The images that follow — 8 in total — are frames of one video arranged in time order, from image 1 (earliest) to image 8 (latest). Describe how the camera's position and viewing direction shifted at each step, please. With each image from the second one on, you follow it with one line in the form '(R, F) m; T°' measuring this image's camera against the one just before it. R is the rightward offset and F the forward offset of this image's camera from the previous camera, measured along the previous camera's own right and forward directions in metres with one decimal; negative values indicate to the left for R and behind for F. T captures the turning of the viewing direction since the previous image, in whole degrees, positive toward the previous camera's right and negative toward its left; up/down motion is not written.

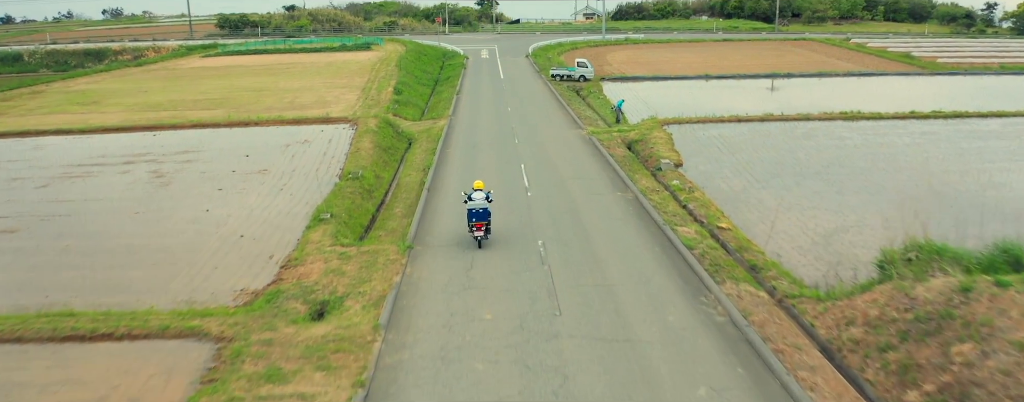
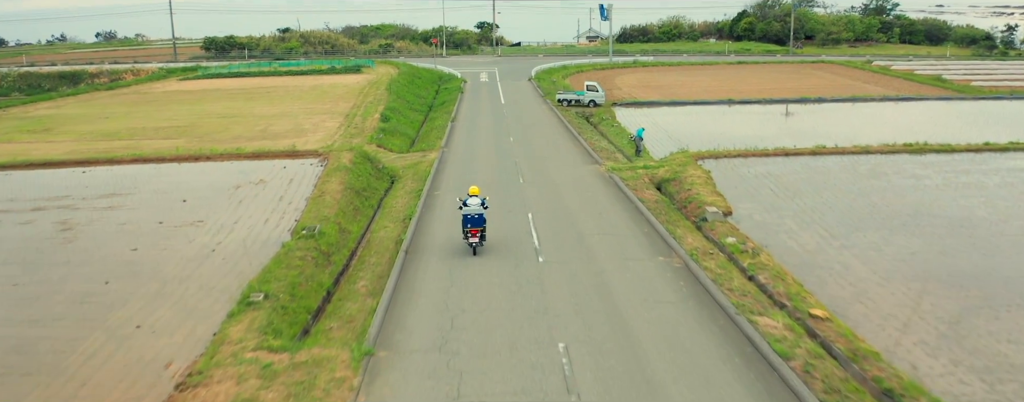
(-0.1, +4.1) m; 0°
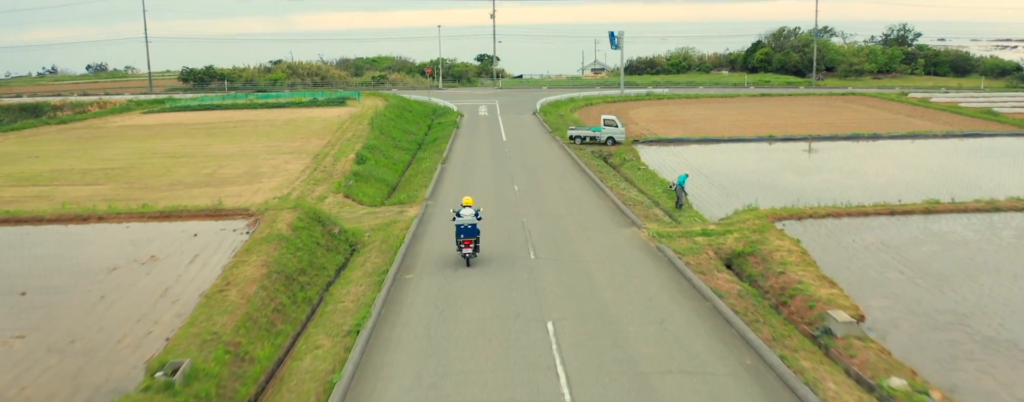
(-0.1, +5.4) m; 0°
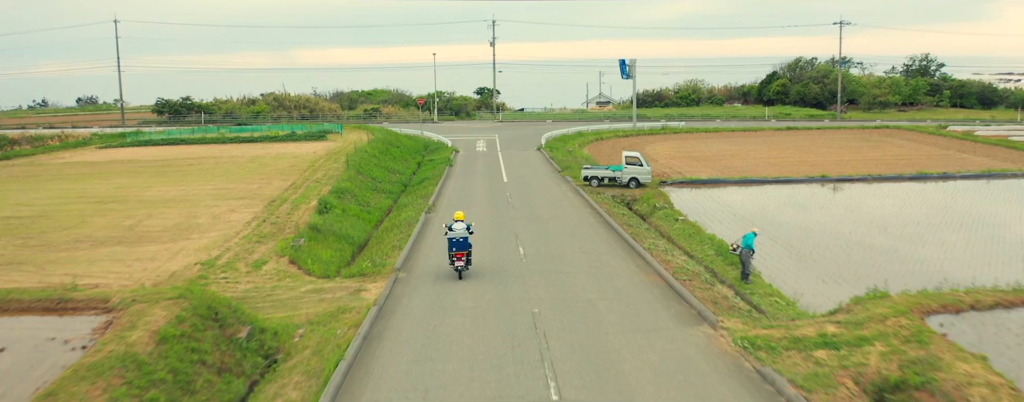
(-0.1, +4.9) m; 0°
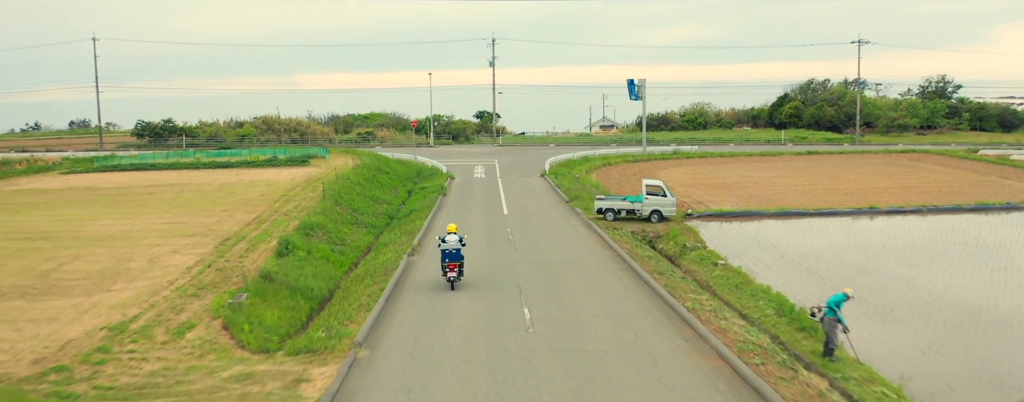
(0.0, +3.3) m; 0°
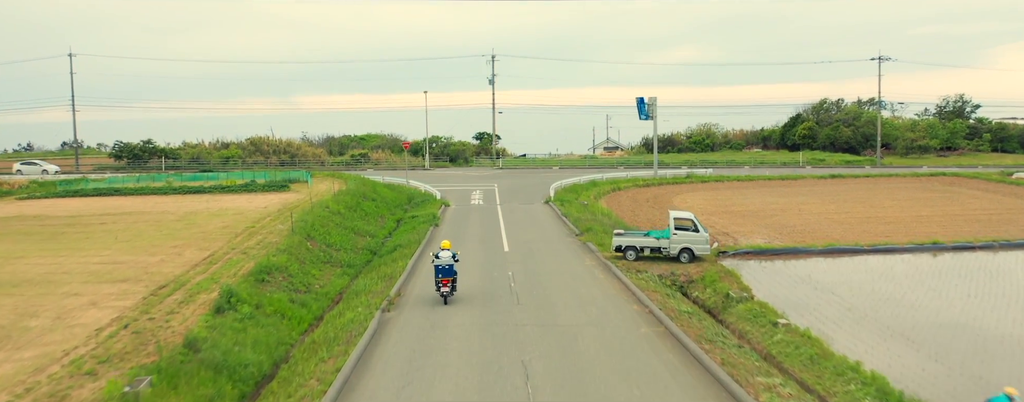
(0.0, +3.1) m; 0°
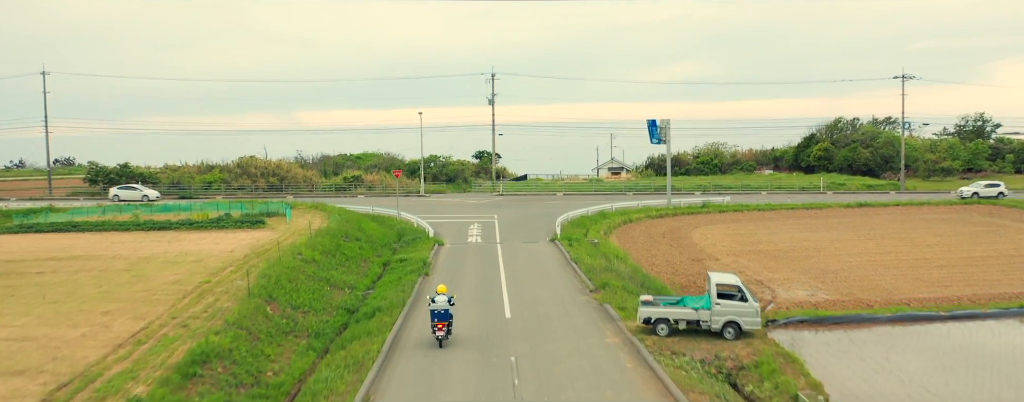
(-0.1, +3.0) m; 0°
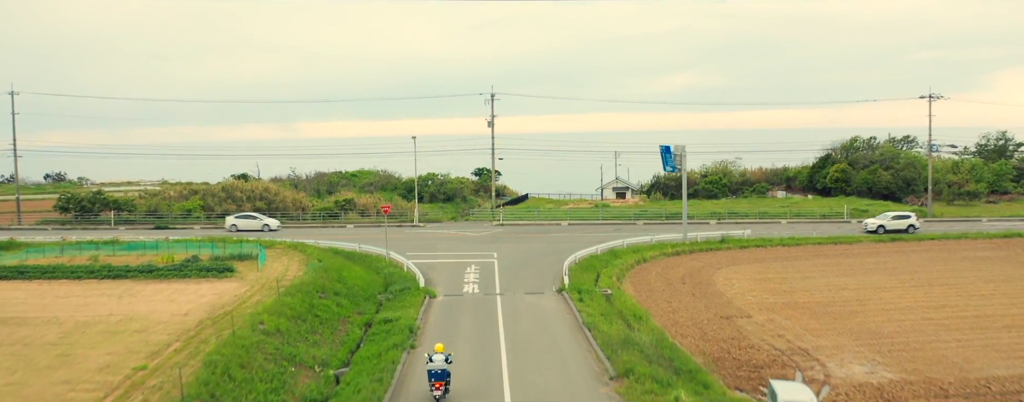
(-0.1, +3.0) m; 0°
